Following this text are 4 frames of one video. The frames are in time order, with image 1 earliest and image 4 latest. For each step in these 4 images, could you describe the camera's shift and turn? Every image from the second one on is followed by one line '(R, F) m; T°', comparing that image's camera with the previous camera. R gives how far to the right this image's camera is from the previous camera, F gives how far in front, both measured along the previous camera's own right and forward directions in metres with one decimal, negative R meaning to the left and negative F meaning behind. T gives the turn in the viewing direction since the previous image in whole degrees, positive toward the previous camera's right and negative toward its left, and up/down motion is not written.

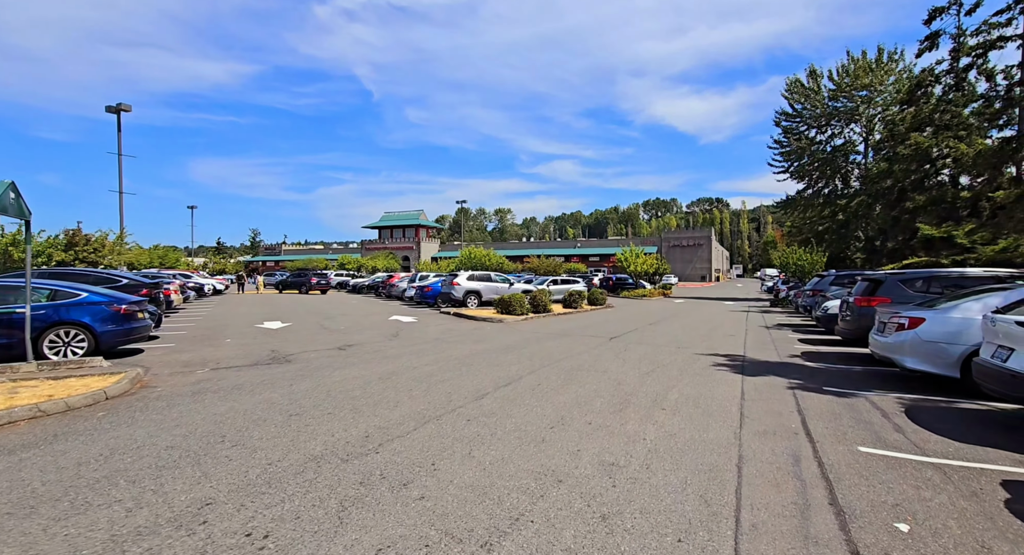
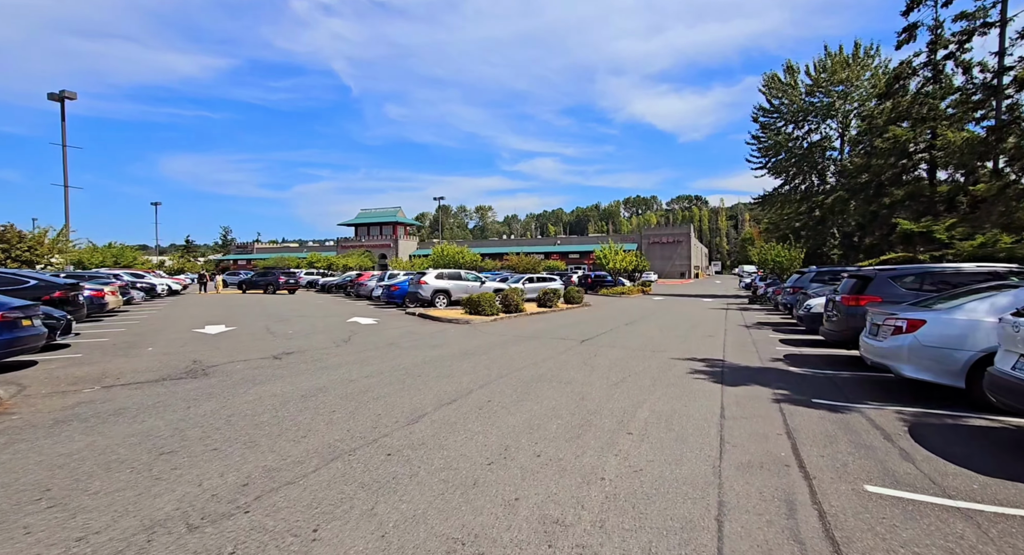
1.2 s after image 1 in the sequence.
(+0.5, +1.0) m; +2°
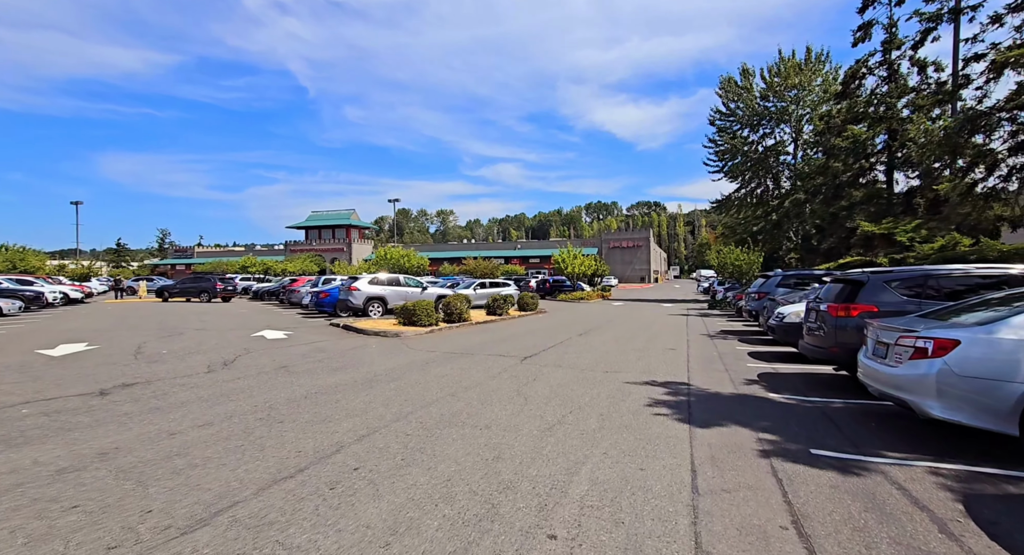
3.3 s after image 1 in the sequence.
(+0.8, +2.0) m; +5°
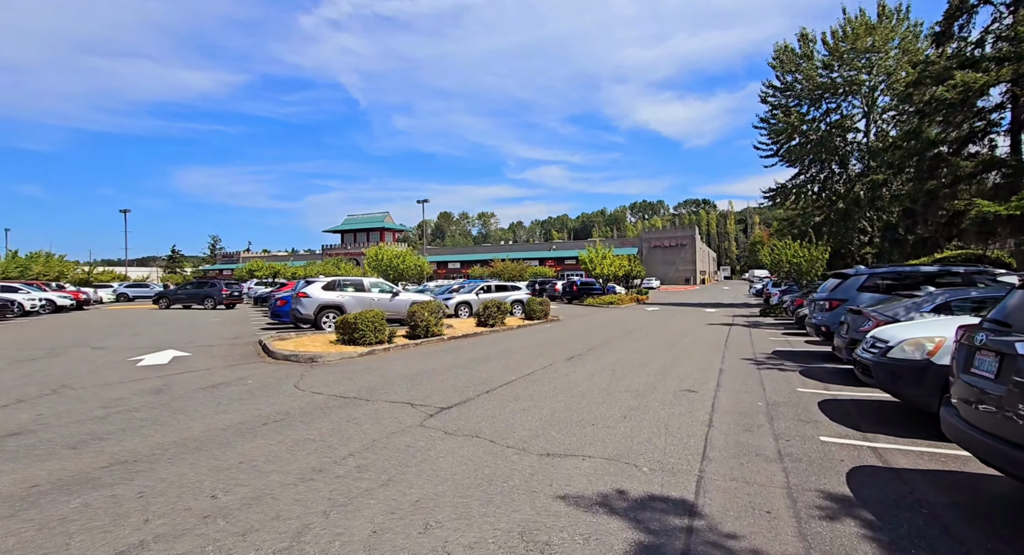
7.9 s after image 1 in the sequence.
(+1.9, +4.0) m; -5°
